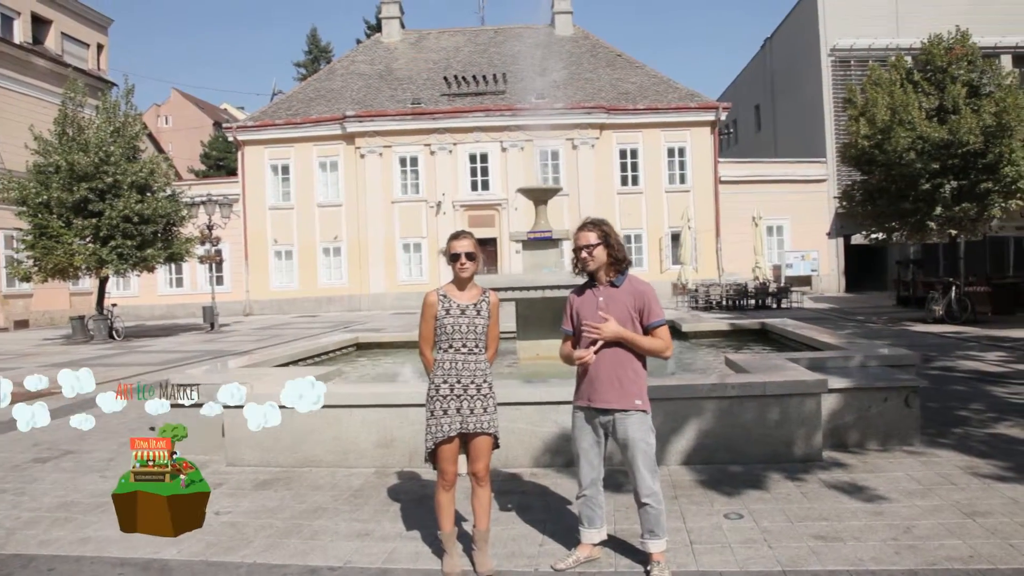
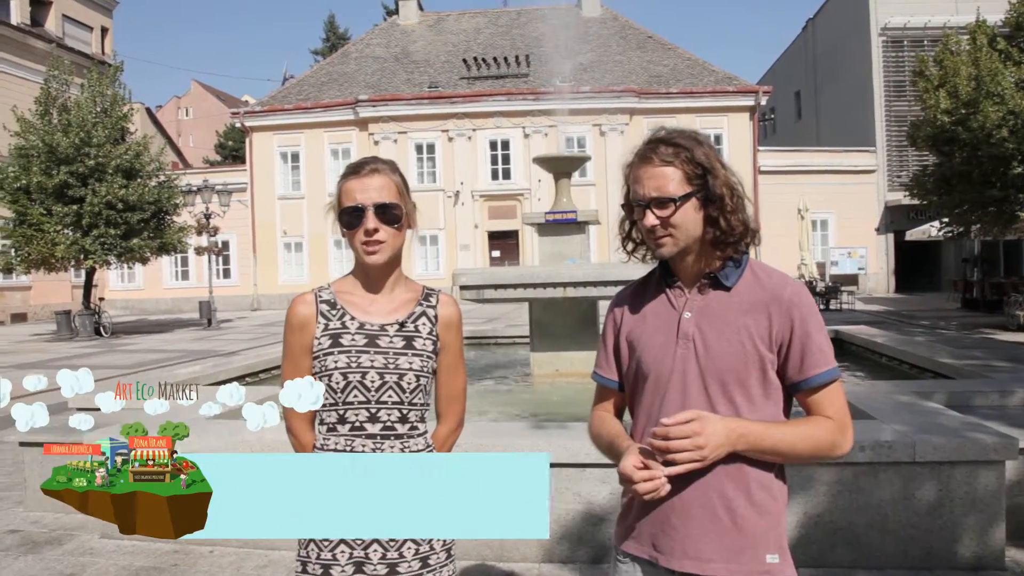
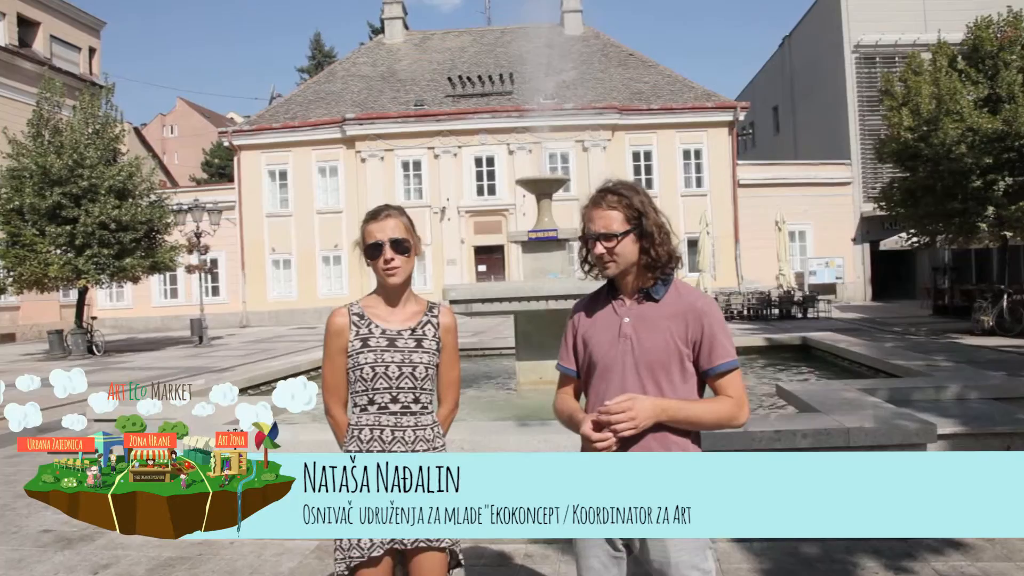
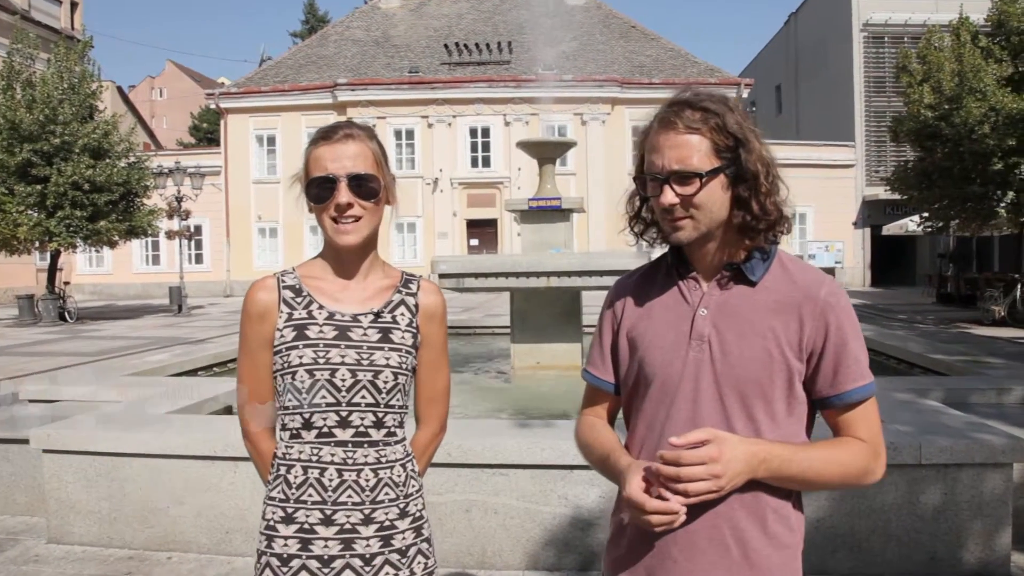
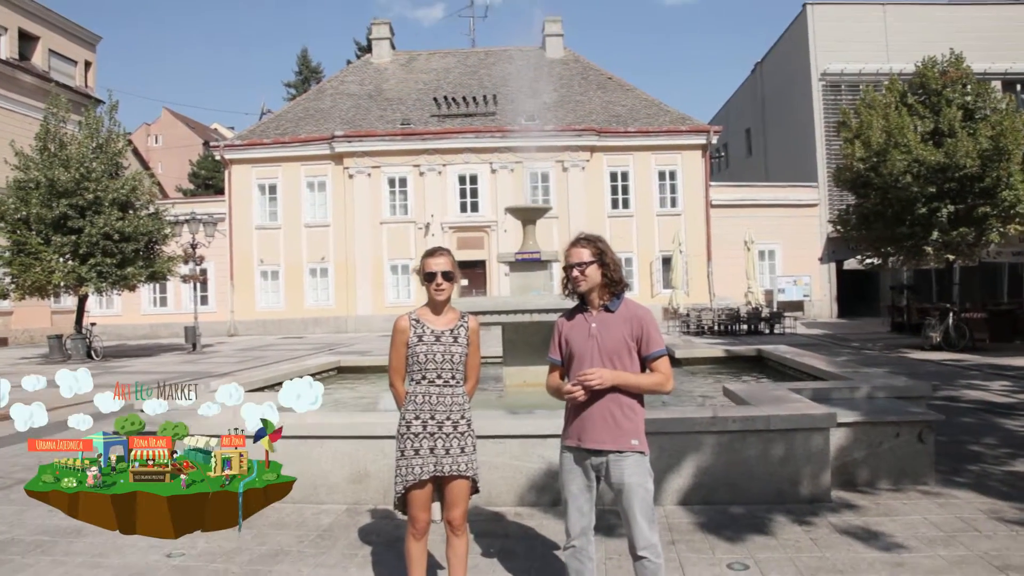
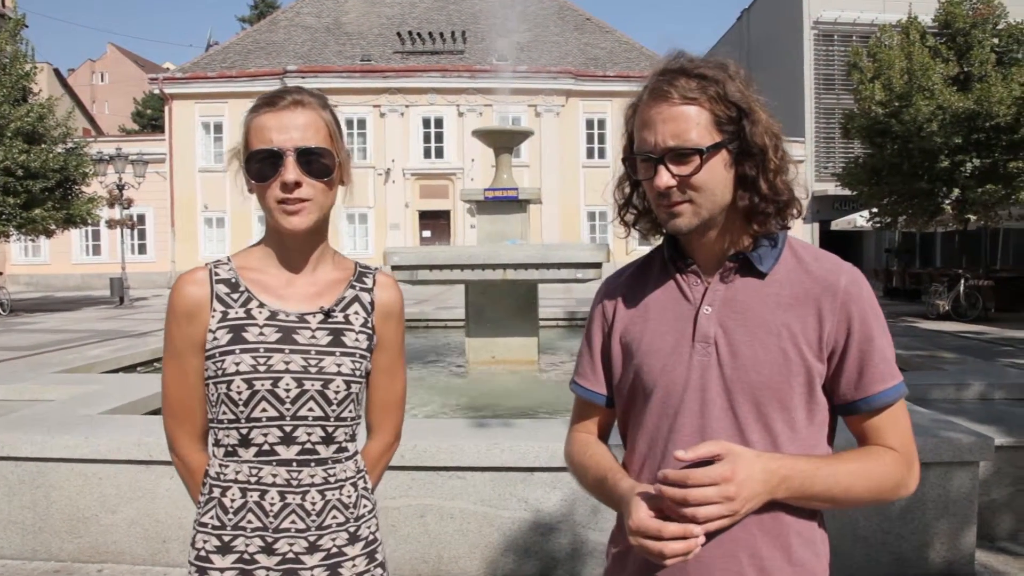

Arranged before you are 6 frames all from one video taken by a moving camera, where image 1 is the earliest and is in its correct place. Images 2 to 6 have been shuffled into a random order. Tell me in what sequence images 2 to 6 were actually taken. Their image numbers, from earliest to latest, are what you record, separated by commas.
5, 3, 2, 4, 6
